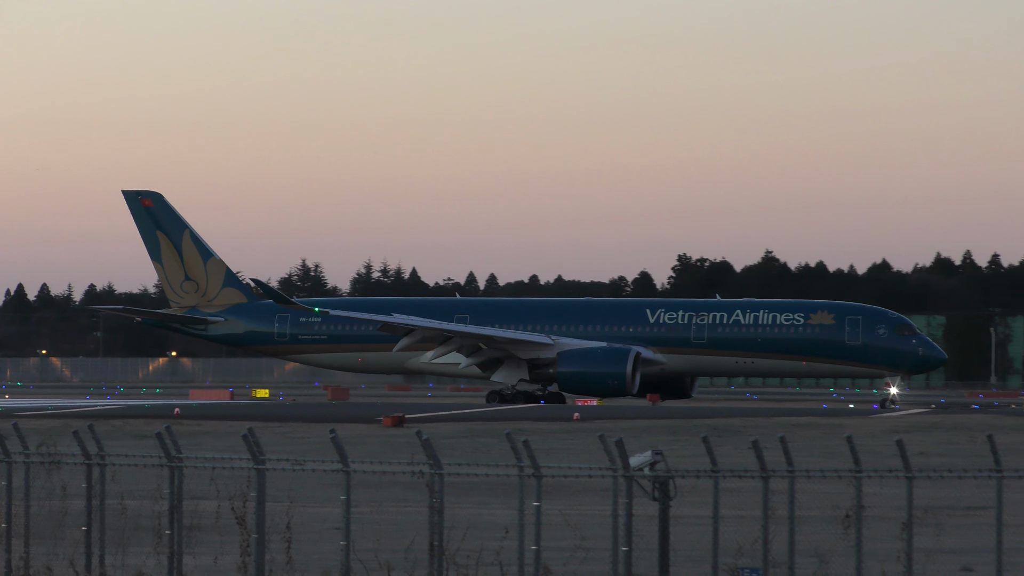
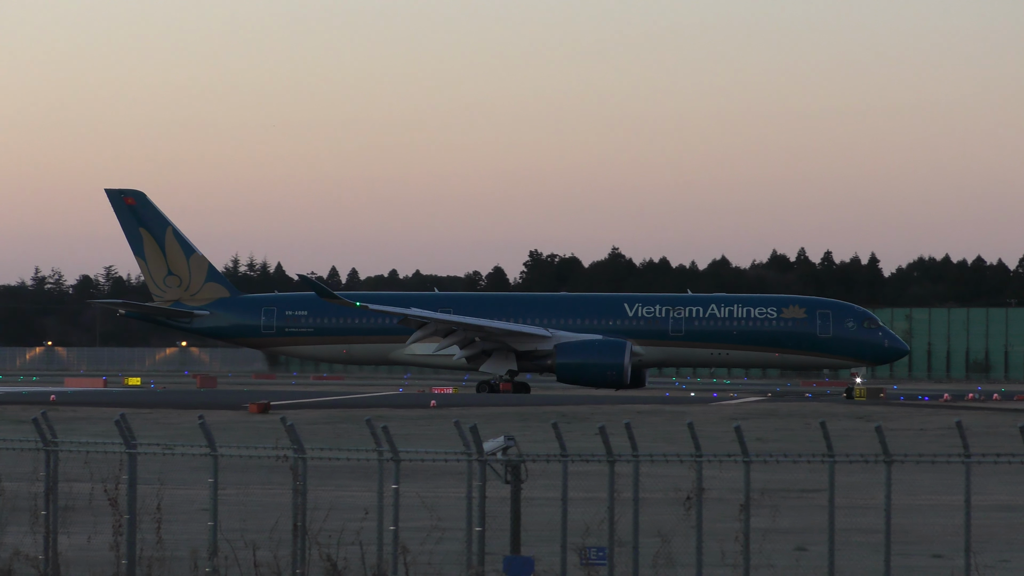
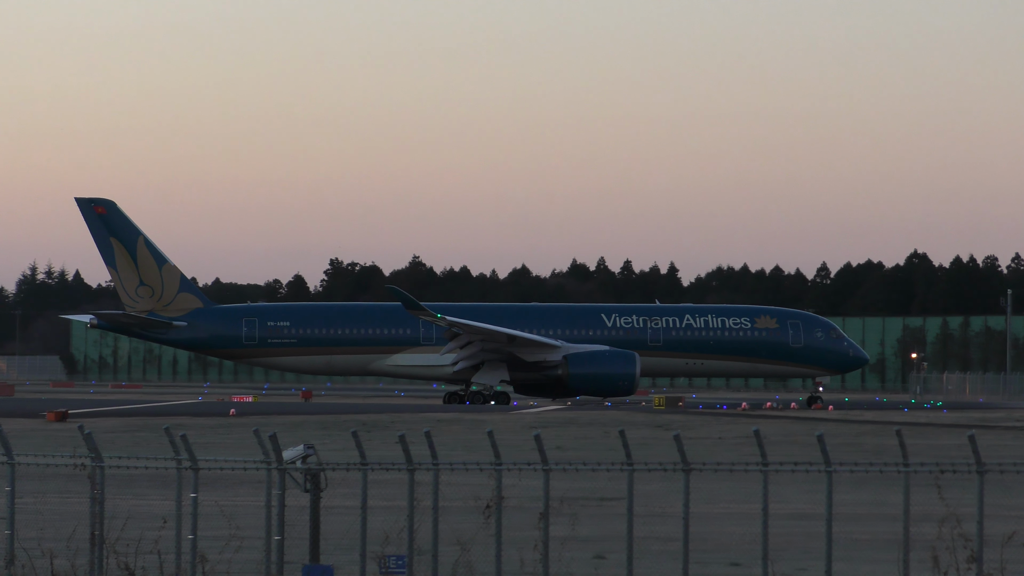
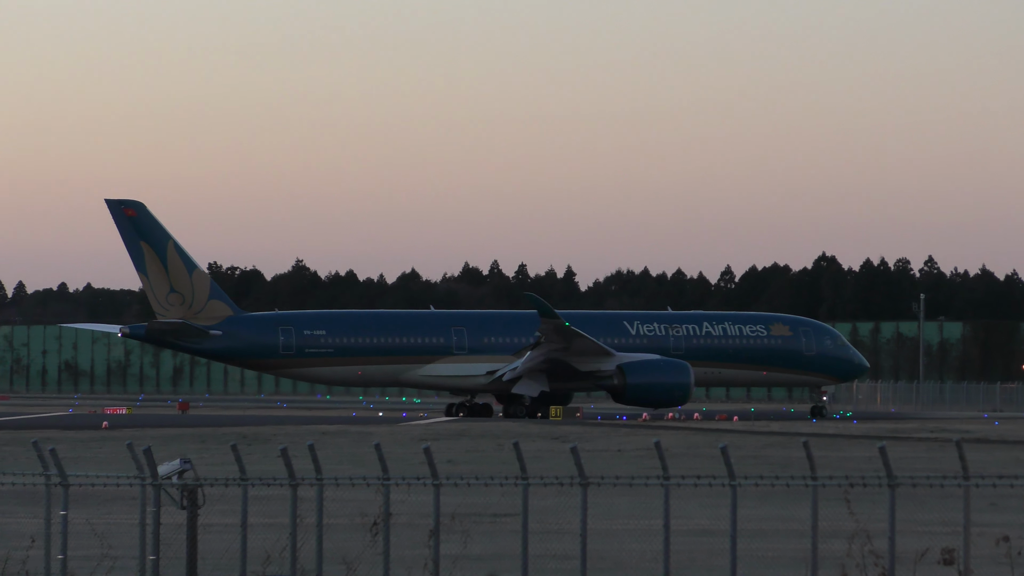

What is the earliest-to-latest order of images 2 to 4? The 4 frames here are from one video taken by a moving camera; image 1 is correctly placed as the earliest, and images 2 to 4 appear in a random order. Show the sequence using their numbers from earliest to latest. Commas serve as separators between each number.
2, 3, 4
